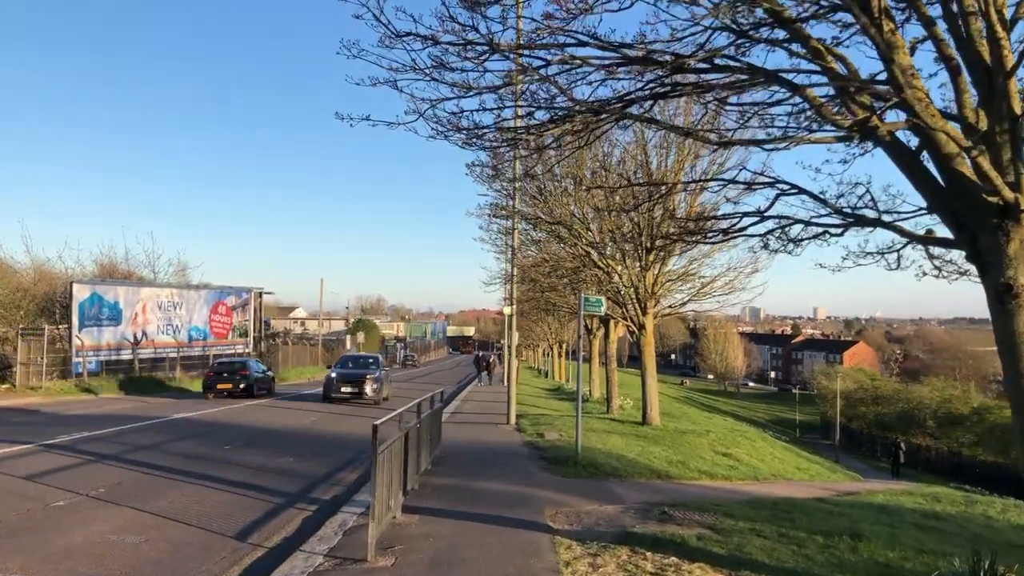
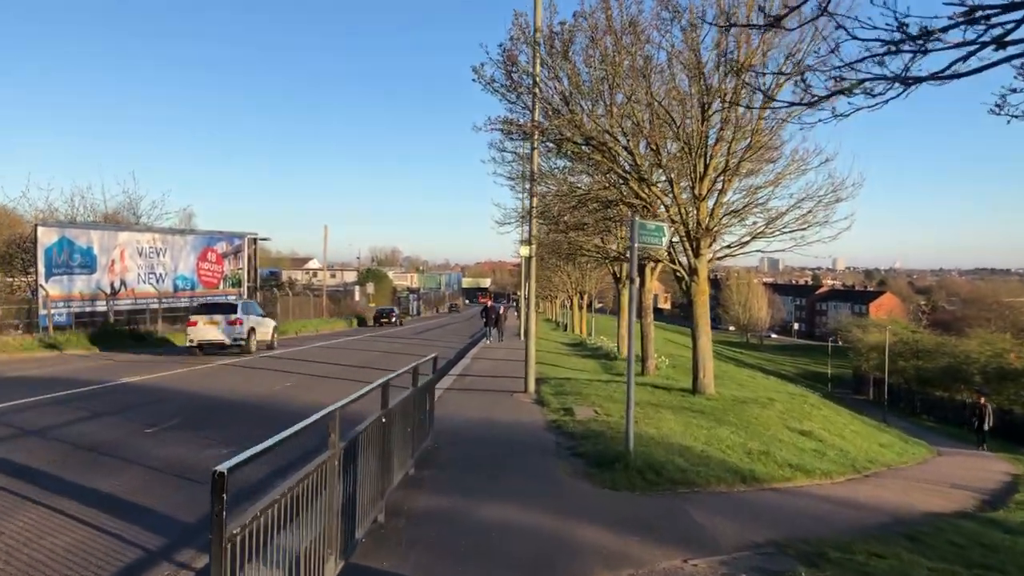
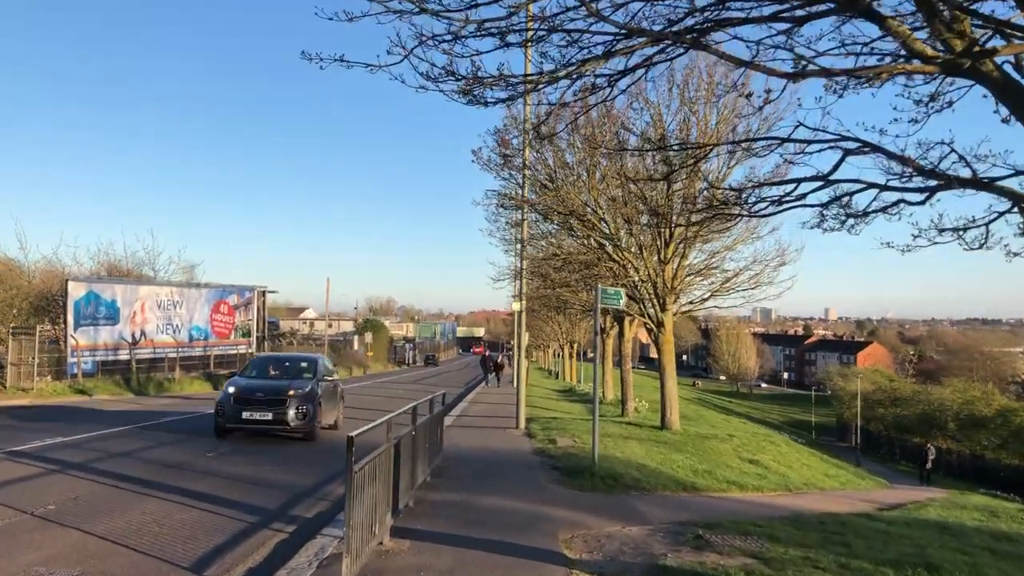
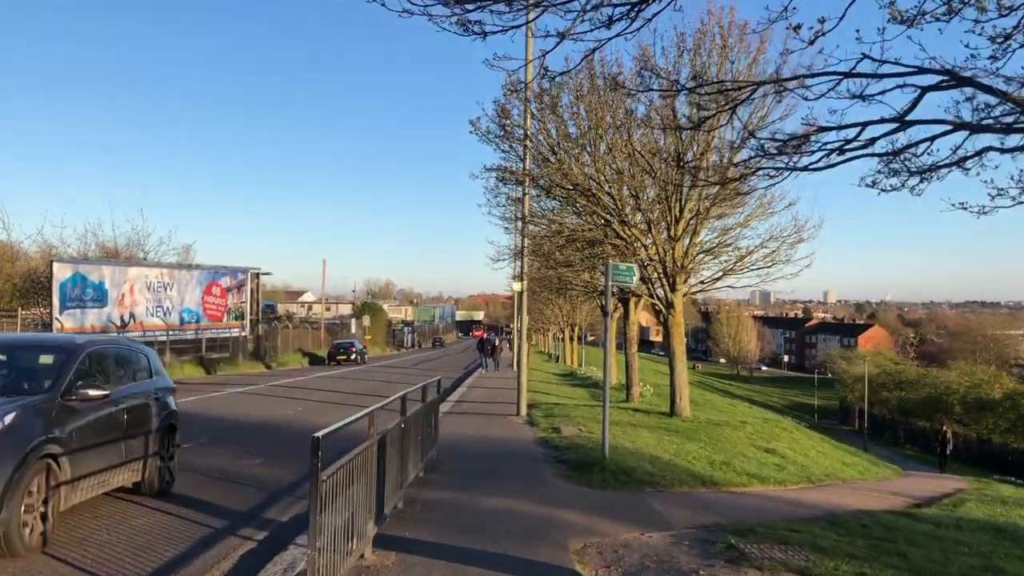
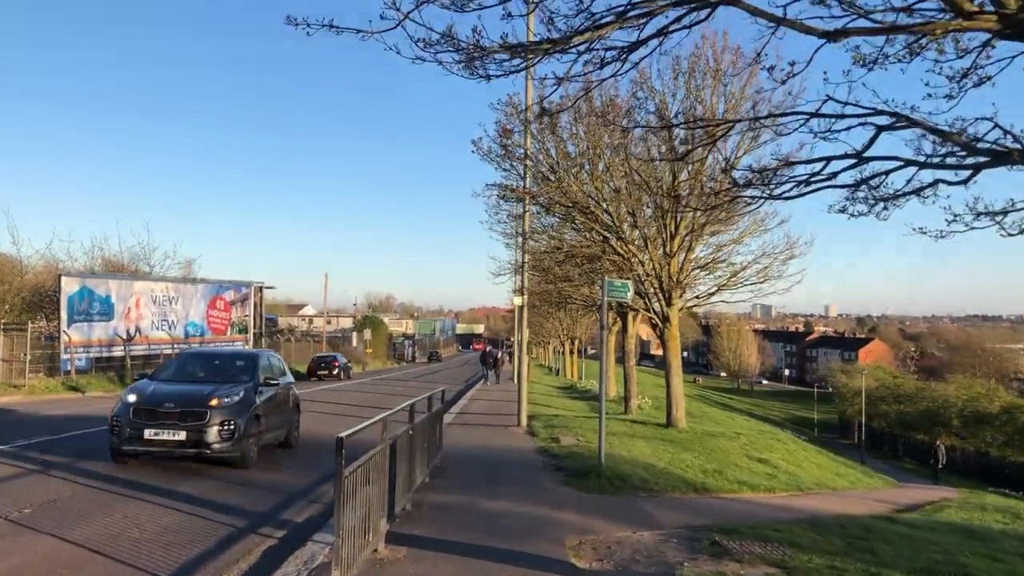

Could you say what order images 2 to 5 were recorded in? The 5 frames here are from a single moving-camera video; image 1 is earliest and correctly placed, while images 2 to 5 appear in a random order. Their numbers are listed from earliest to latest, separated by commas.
3, 5, 4, 2
